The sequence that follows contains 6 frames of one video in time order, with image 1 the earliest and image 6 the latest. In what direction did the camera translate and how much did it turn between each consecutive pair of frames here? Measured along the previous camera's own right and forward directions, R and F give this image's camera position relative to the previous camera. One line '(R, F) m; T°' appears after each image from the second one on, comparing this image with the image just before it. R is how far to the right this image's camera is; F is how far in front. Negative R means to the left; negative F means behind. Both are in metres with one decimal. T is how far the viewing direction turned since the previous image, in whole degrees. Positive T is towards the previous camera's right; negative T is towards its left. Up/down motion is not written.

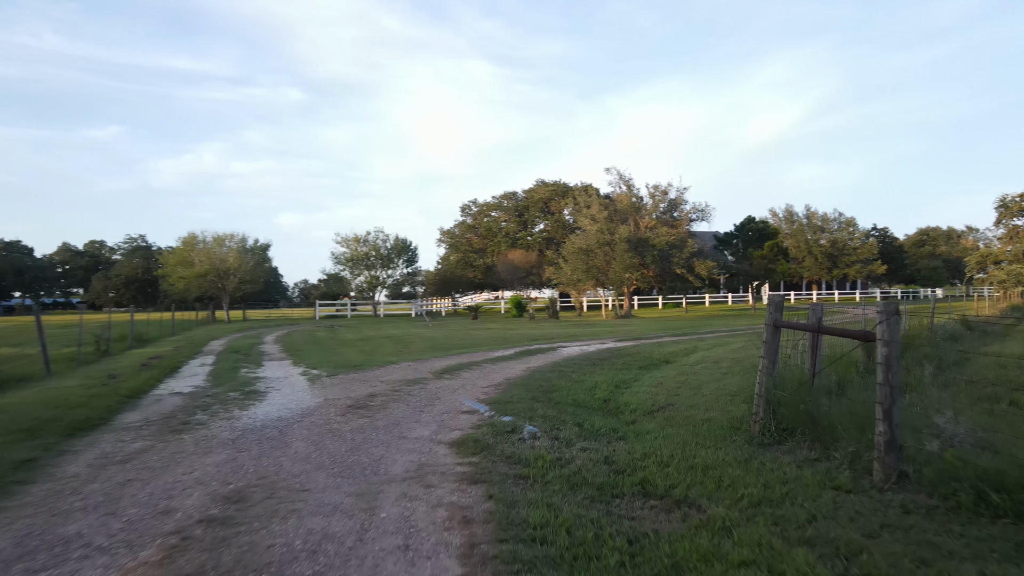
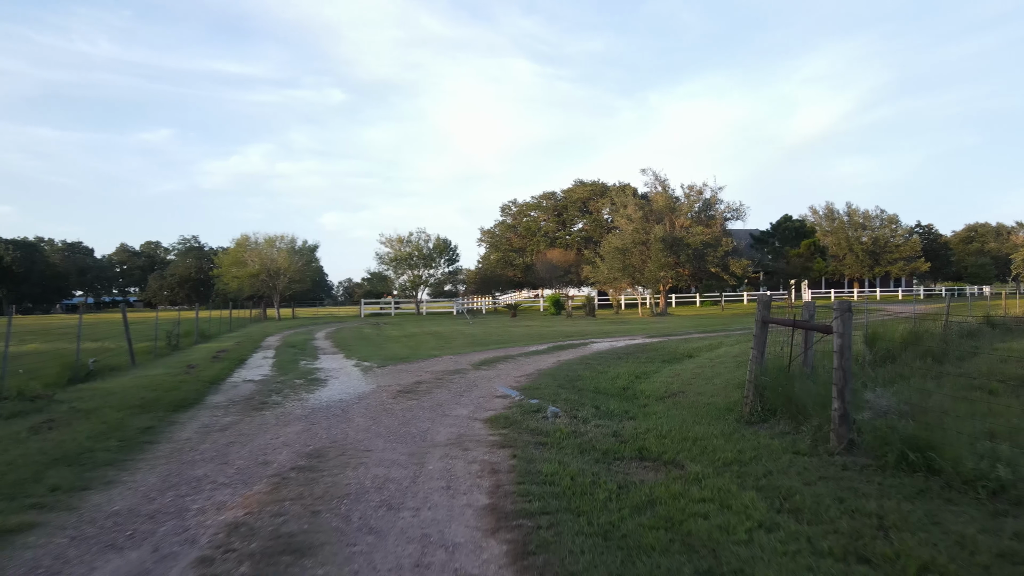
(+0.2, -1.2) m; -3°
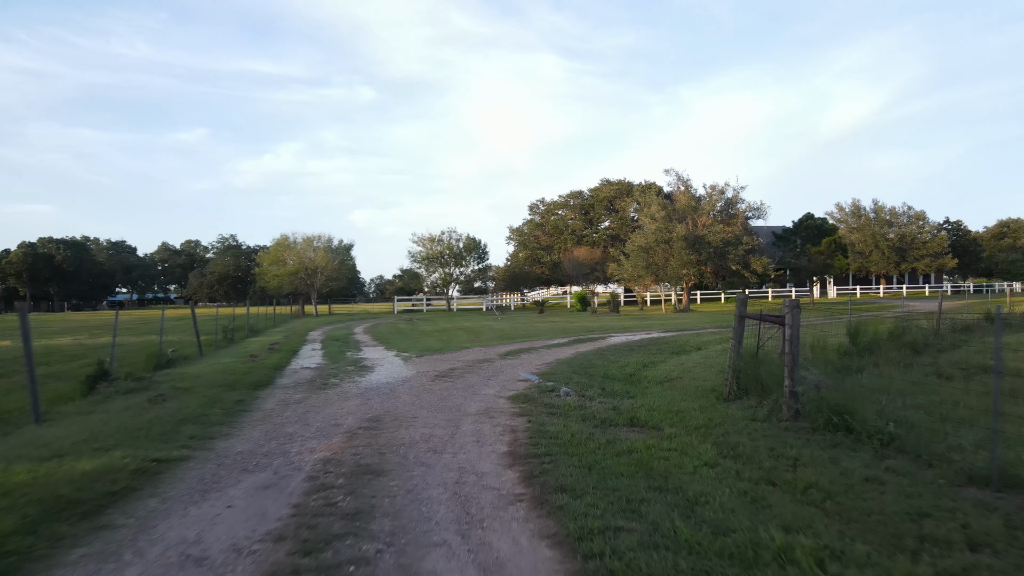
(+0.1, -1.6) m; -2°
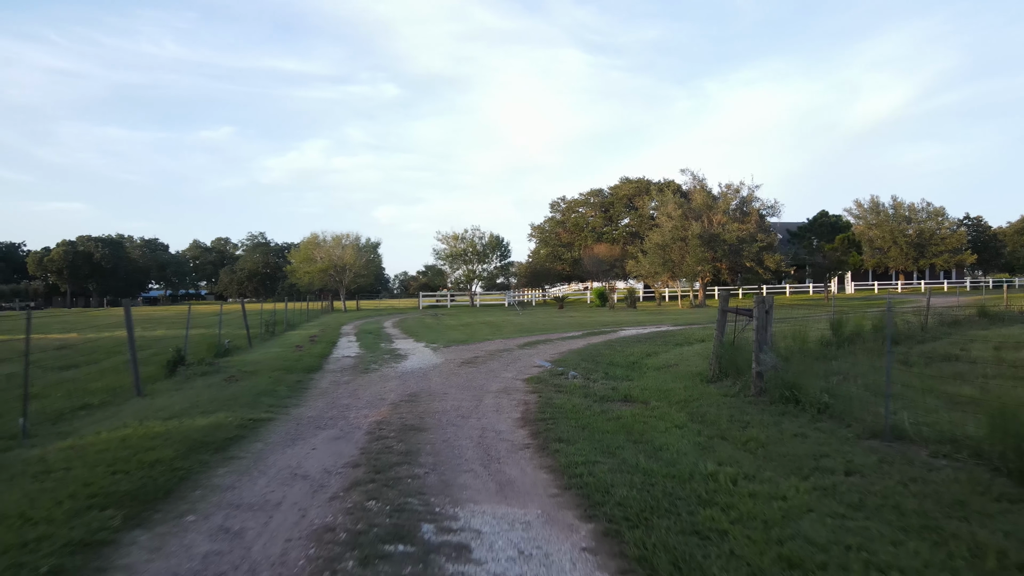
(+0.1, -1.6) m; -2°
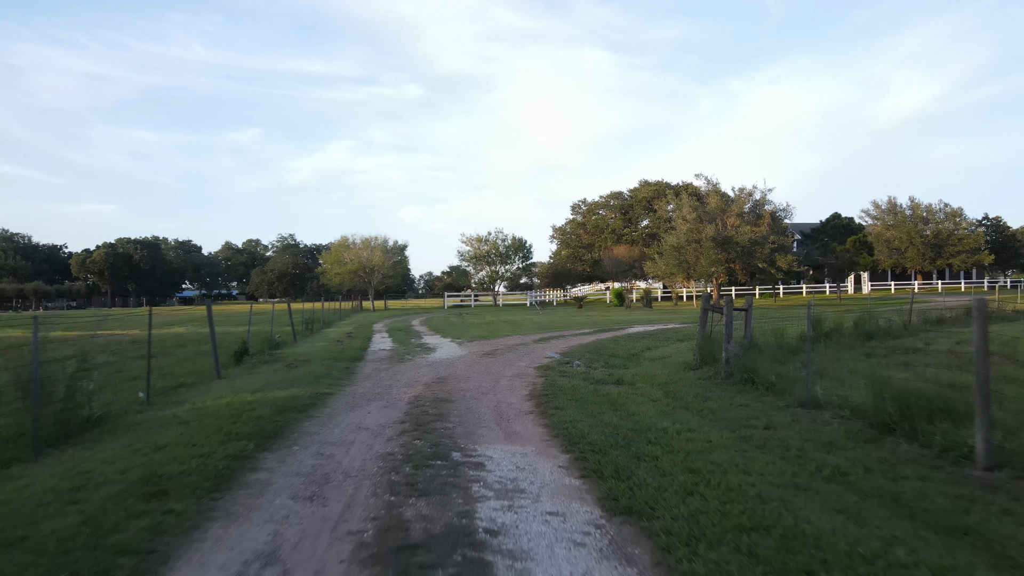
(+0.2, -2.0) m; -2°
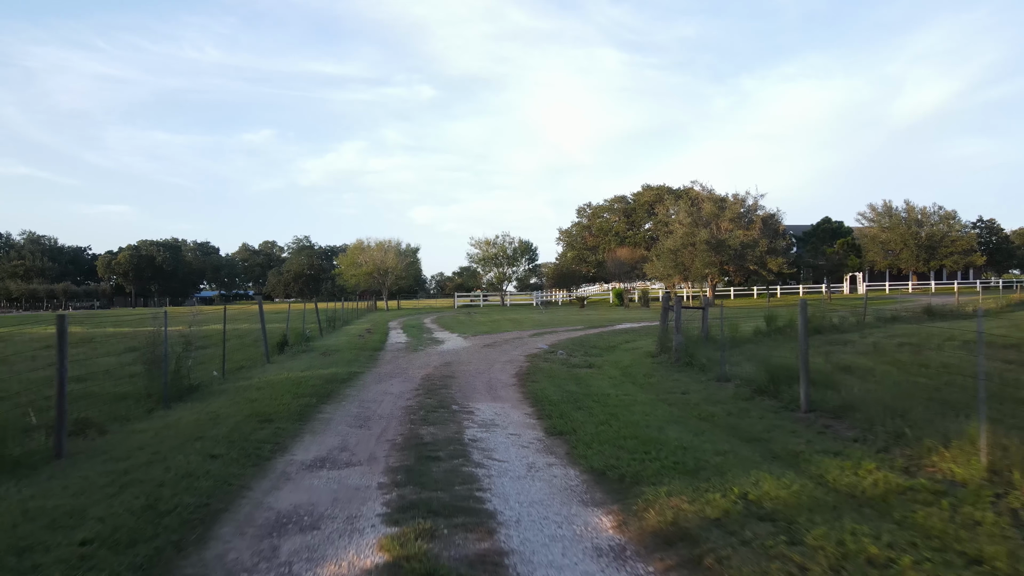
(+0.4, -2.7) m; -1°
